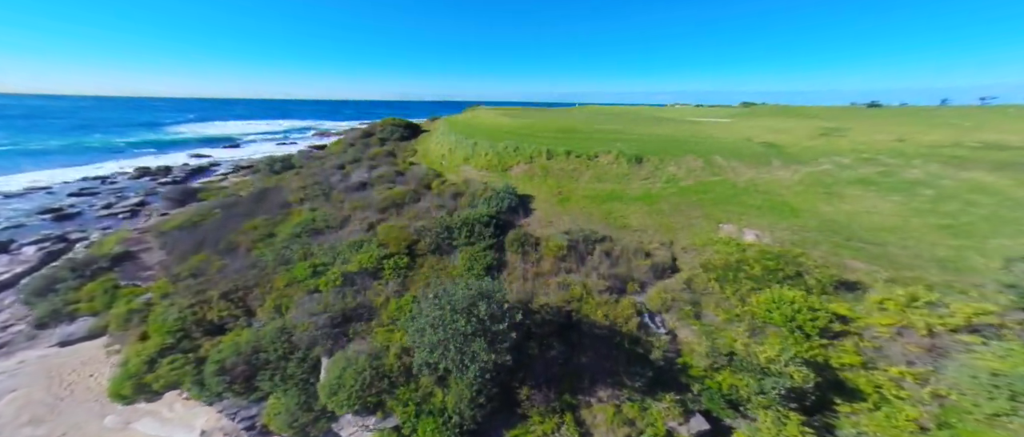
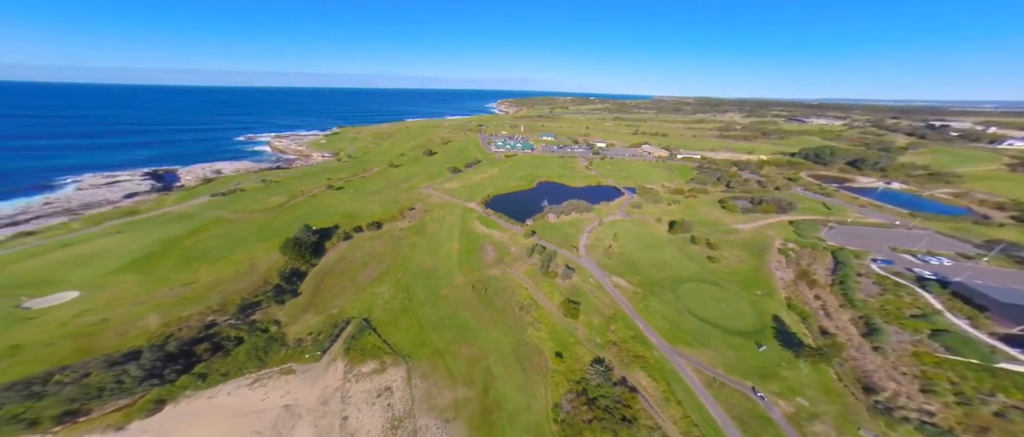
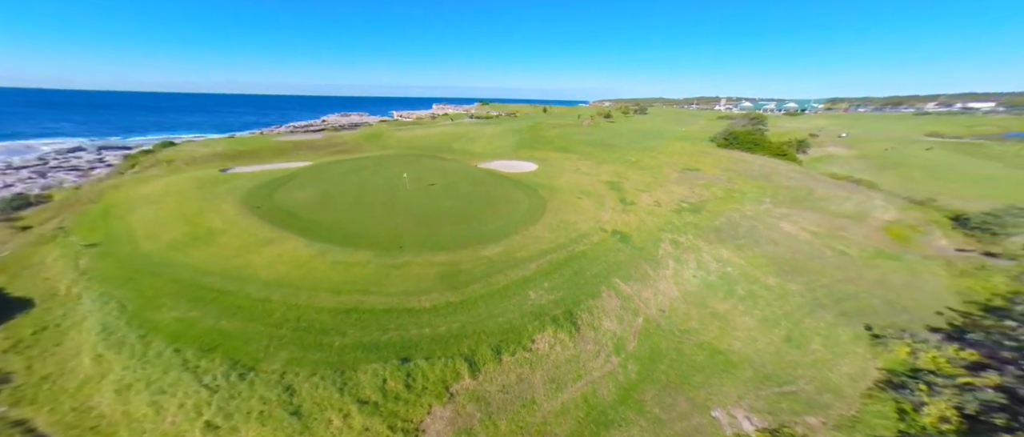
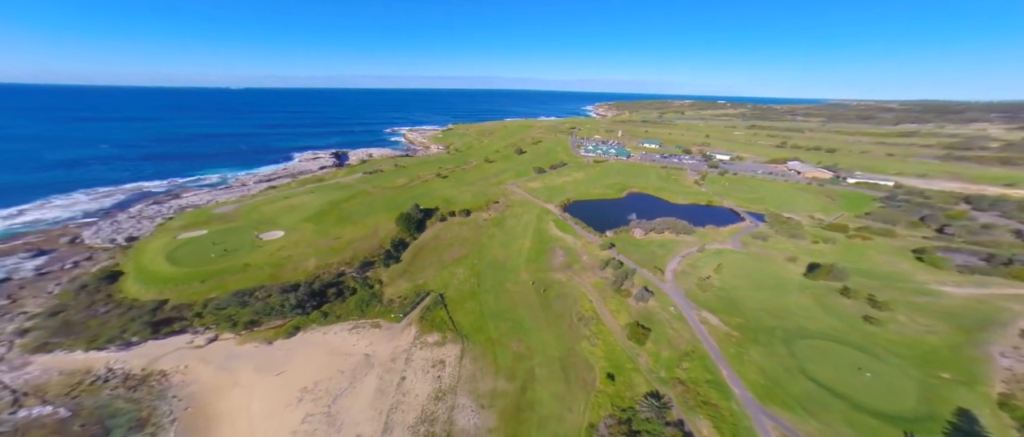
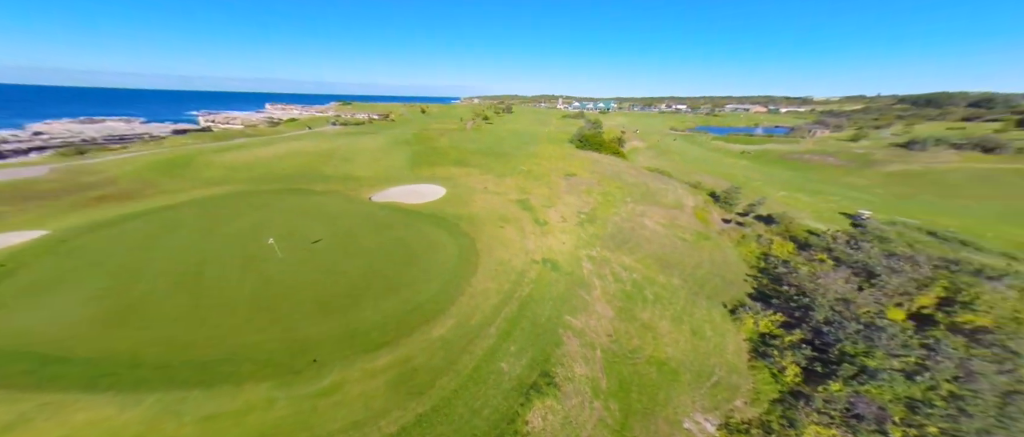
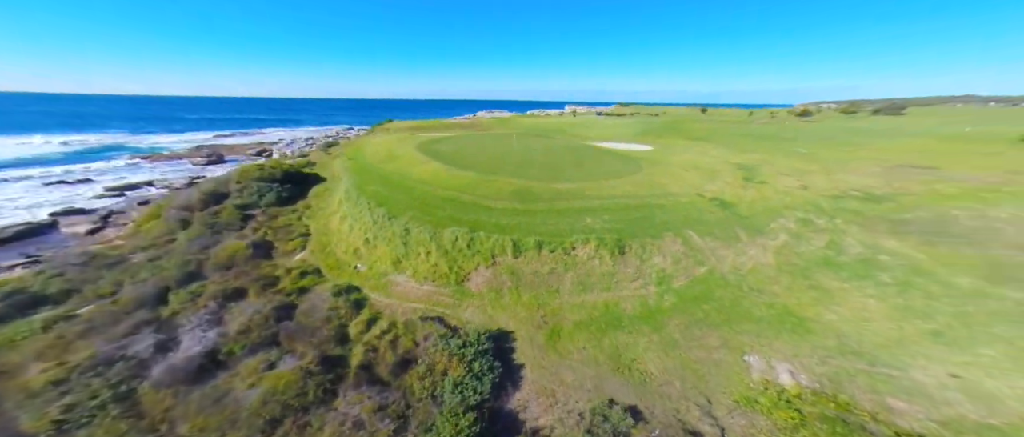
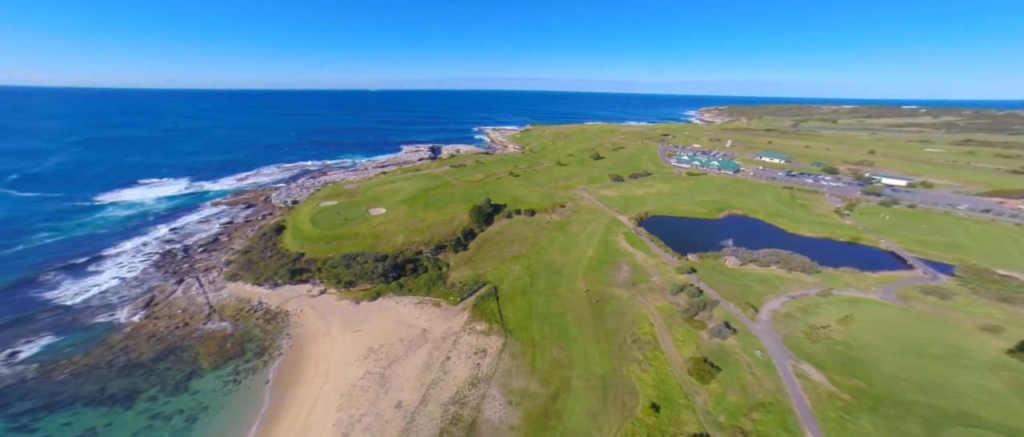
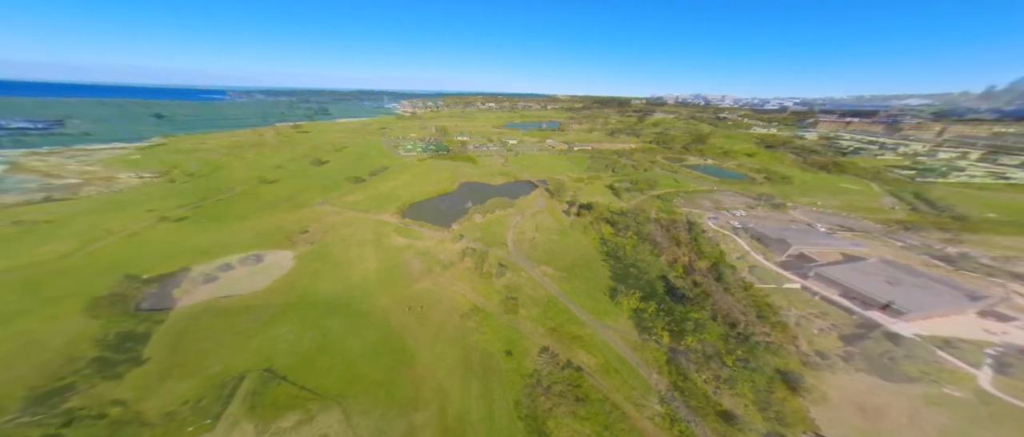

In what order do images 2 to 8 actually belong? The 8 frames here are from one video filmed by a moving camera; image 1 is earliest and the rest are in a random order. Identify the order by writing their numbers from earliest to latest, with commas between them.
6, 3, 5, 8, 2, 4, 7
